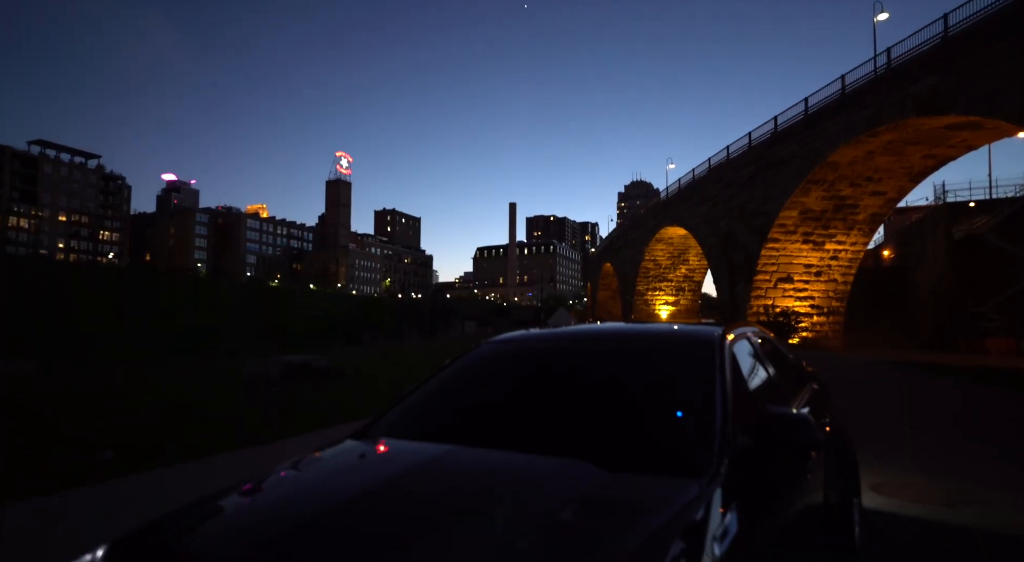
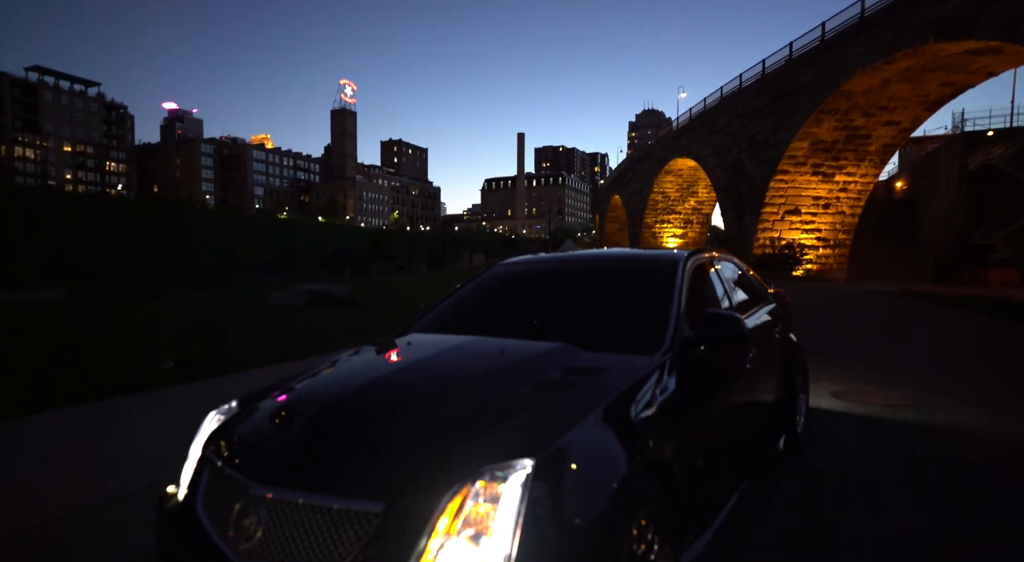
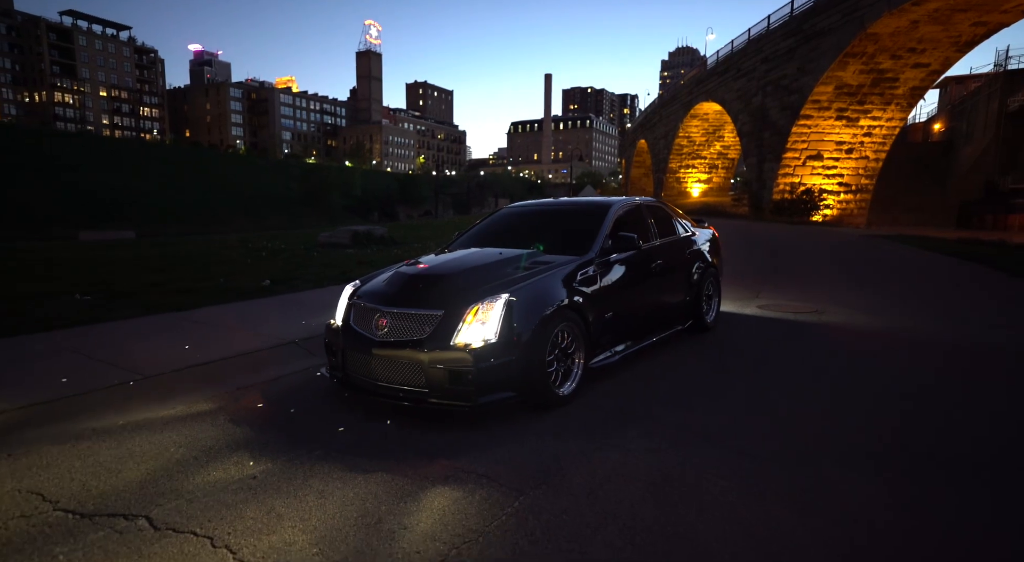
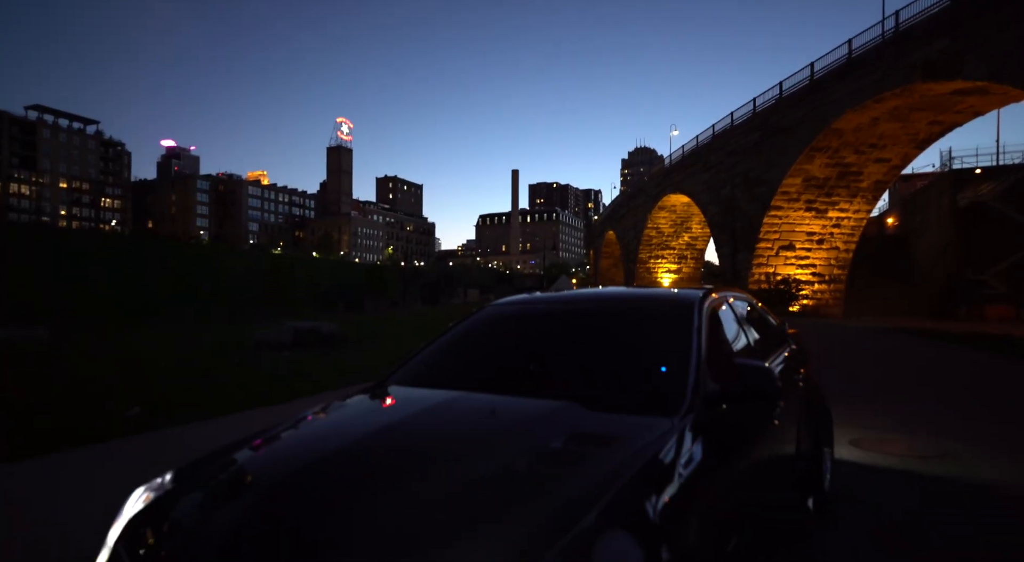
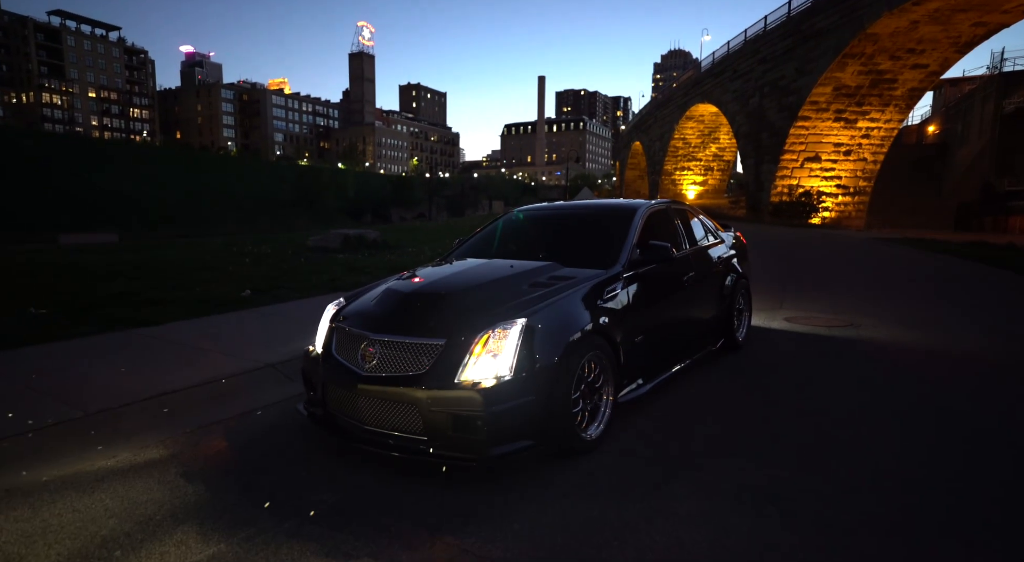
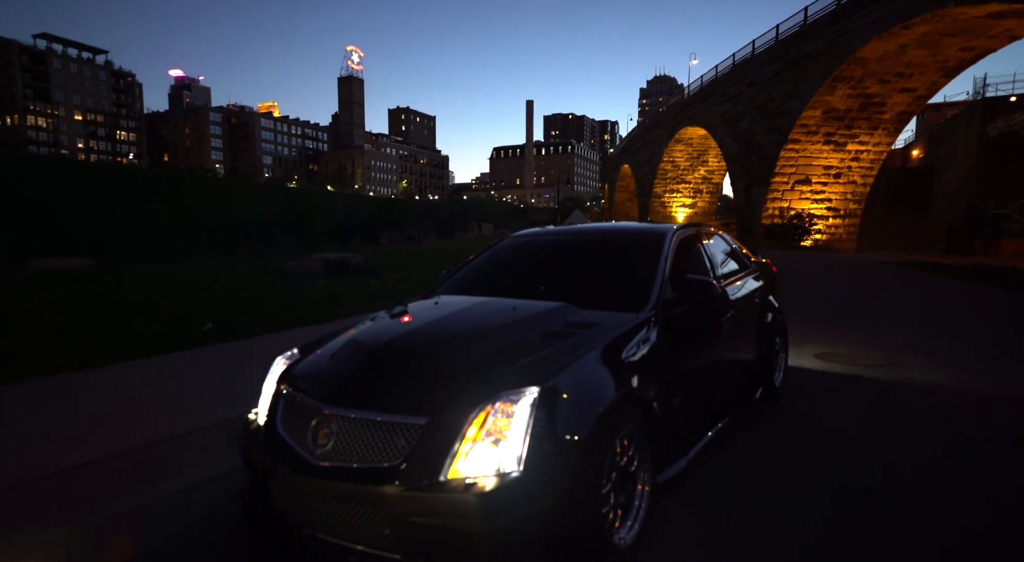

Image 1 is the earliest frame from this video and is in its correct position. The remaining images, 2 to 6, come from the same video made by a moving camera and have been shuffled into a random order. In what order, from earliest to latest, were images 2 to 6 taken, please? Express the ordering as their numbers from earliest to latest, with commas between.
4, 2, 6, 5, 3
